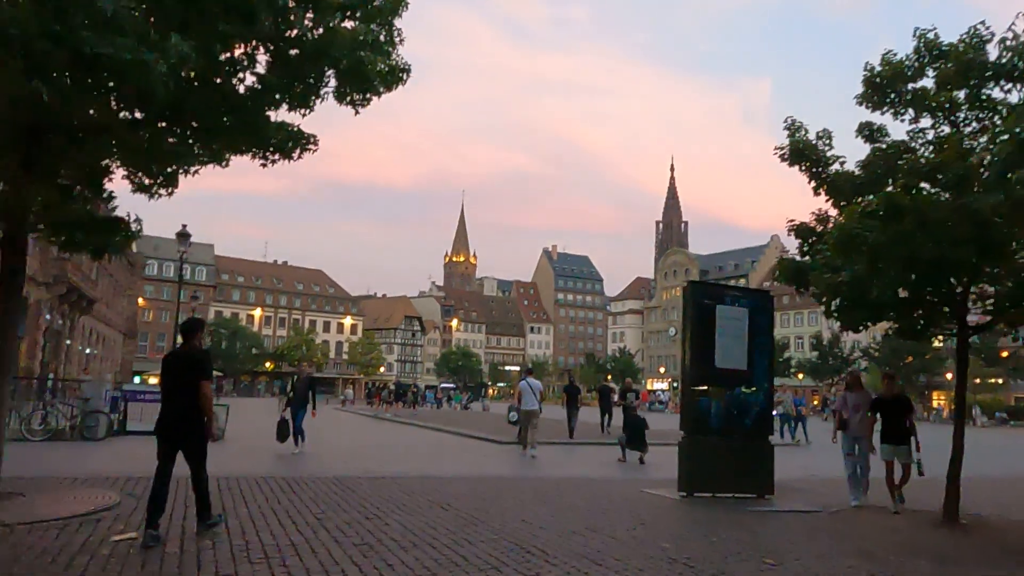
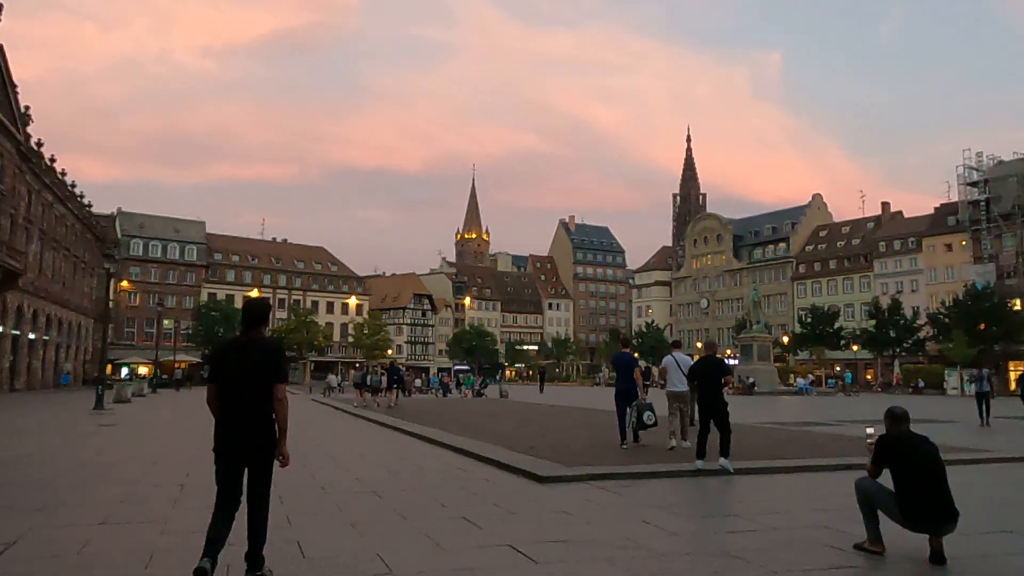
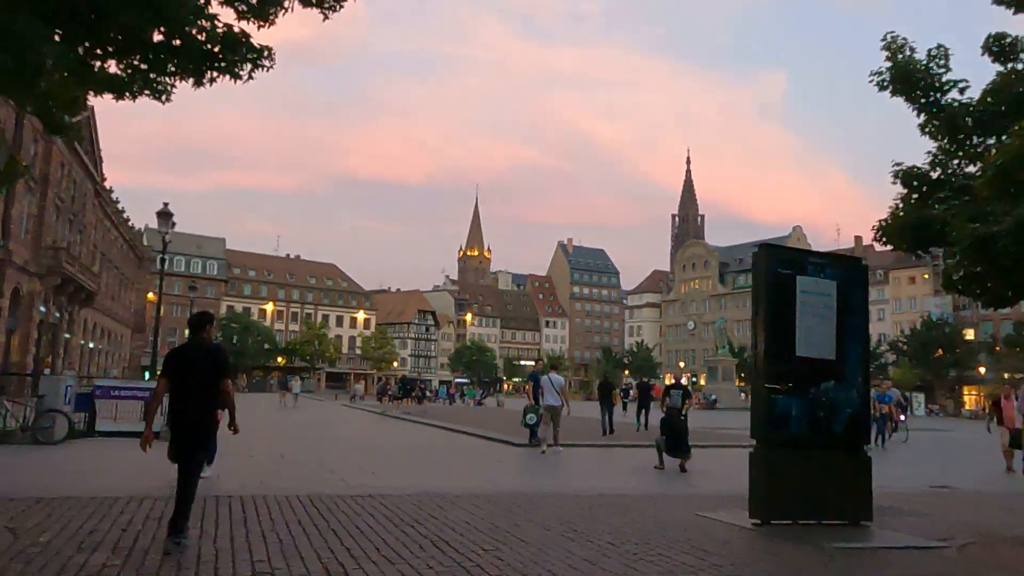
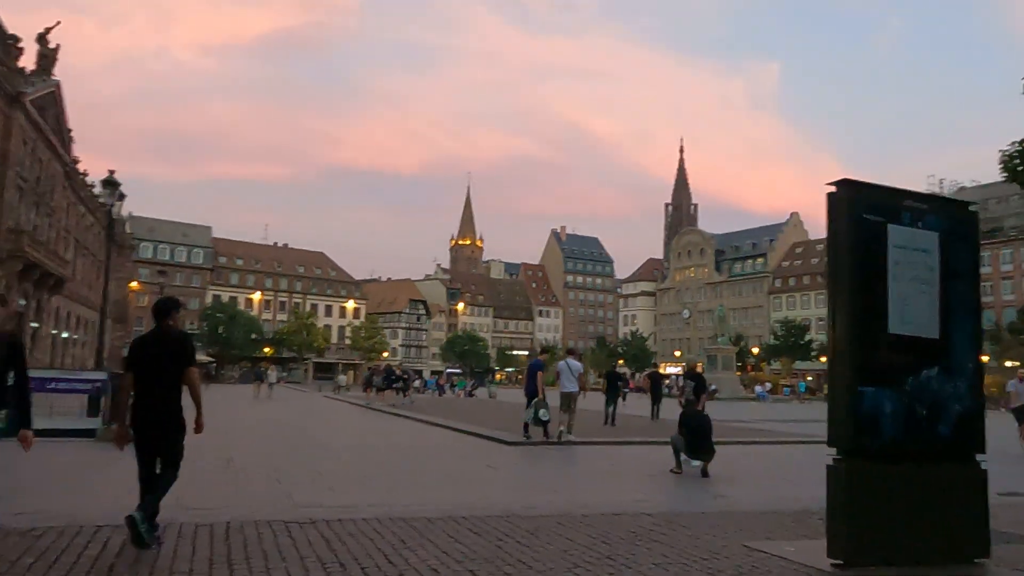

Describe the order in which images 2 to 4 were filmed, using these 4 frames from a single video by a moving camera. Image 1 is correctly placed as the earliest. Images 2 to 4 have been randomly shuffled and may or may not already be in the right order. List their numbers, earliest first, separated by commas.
3, 4, 2
